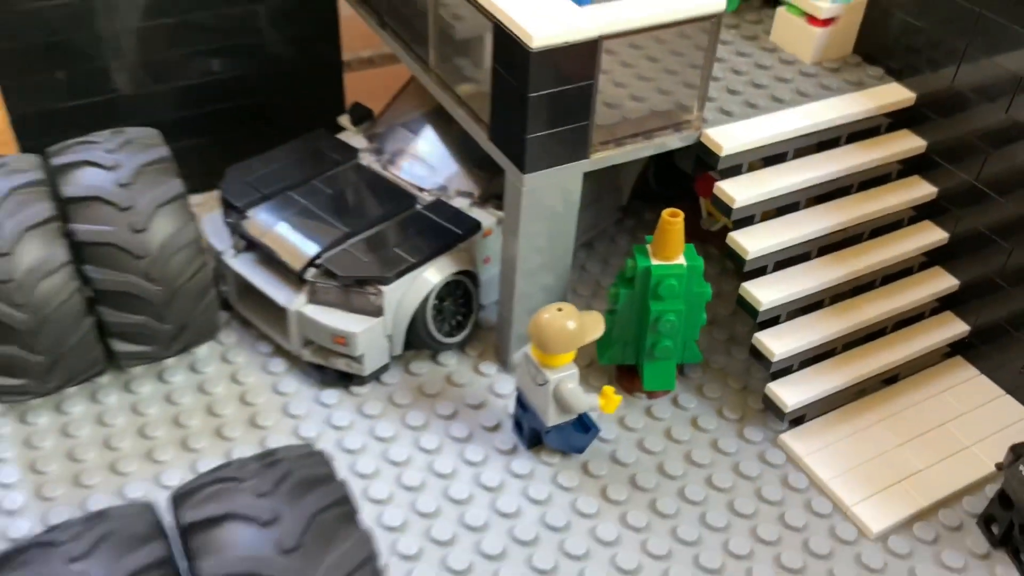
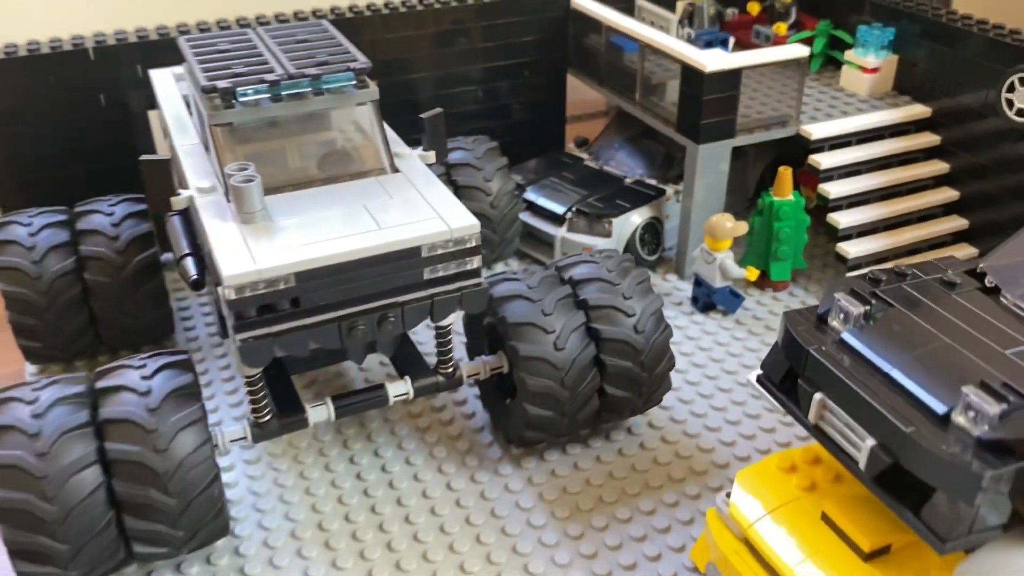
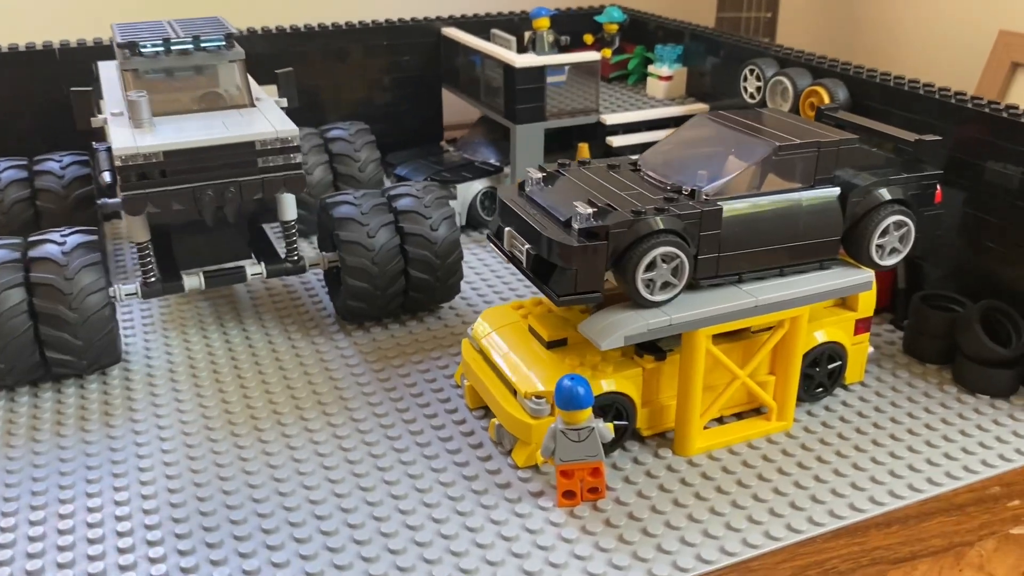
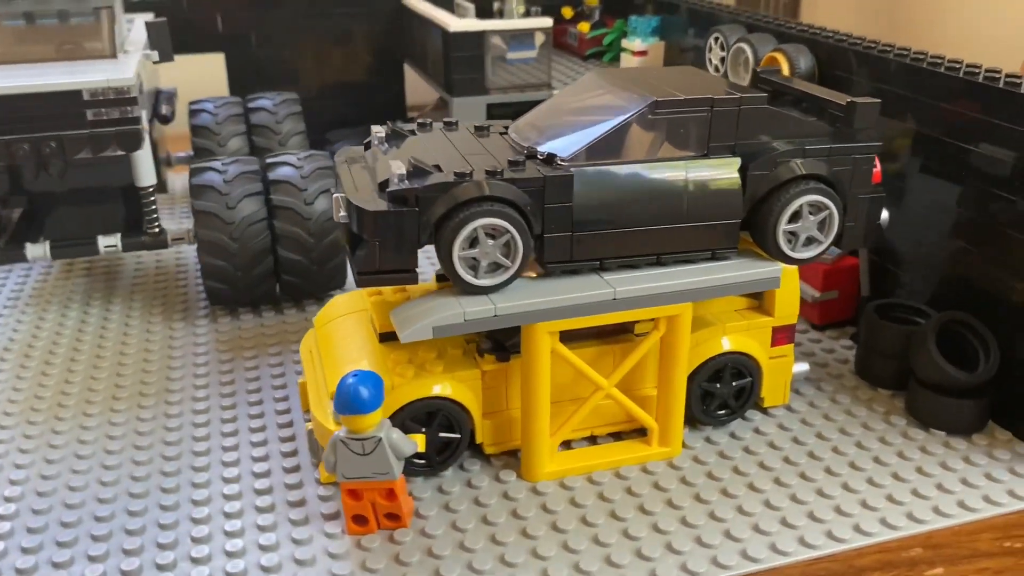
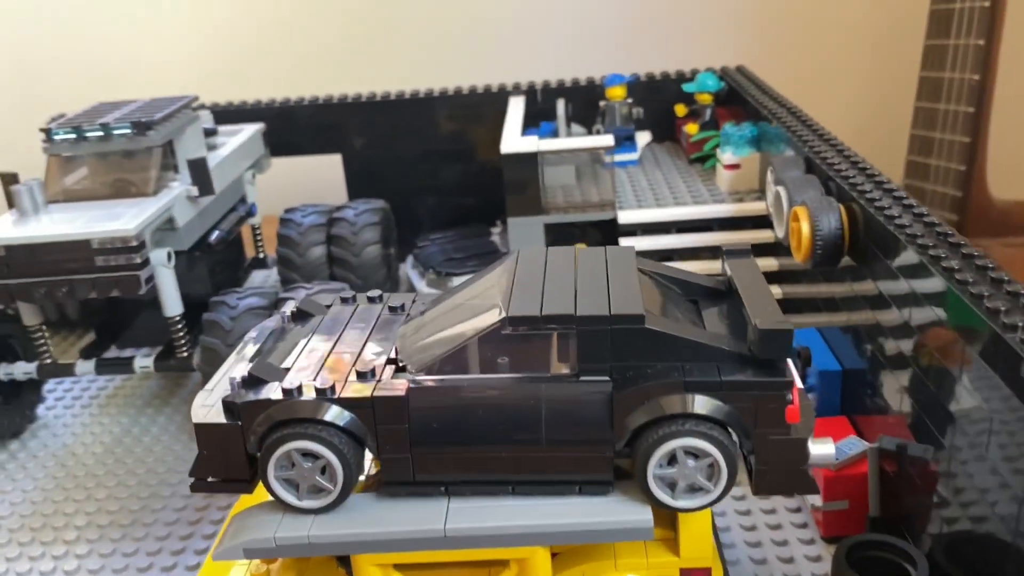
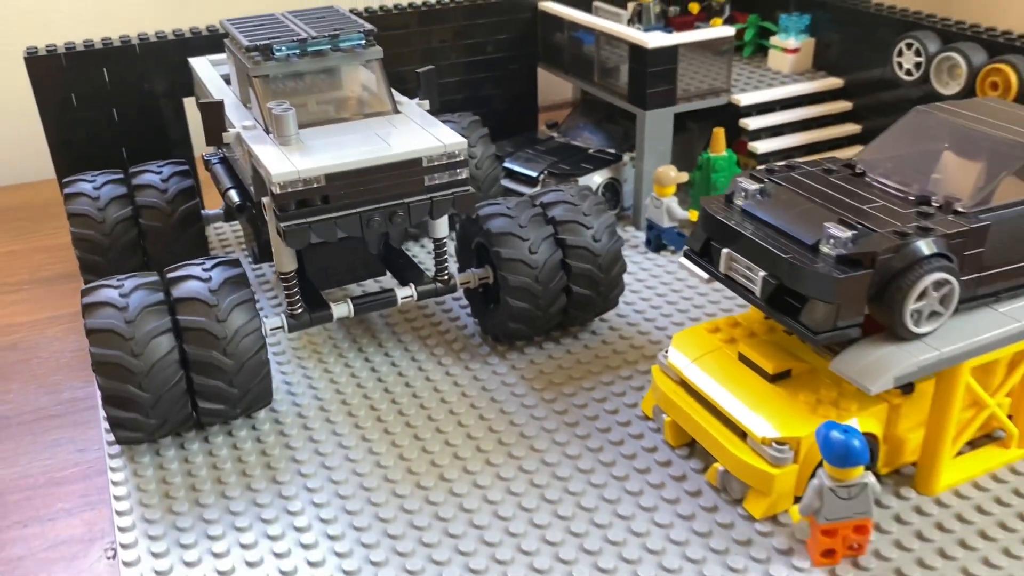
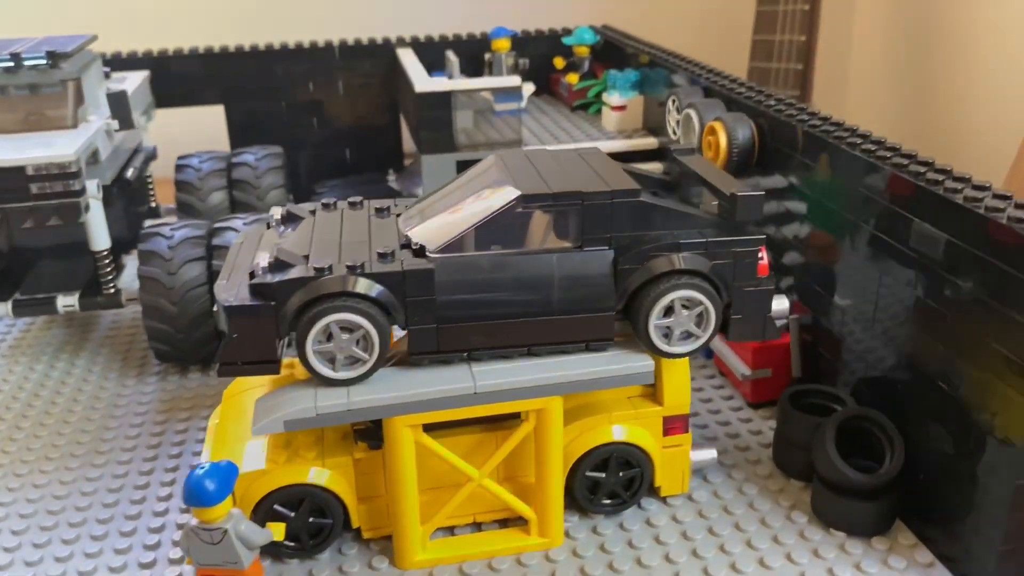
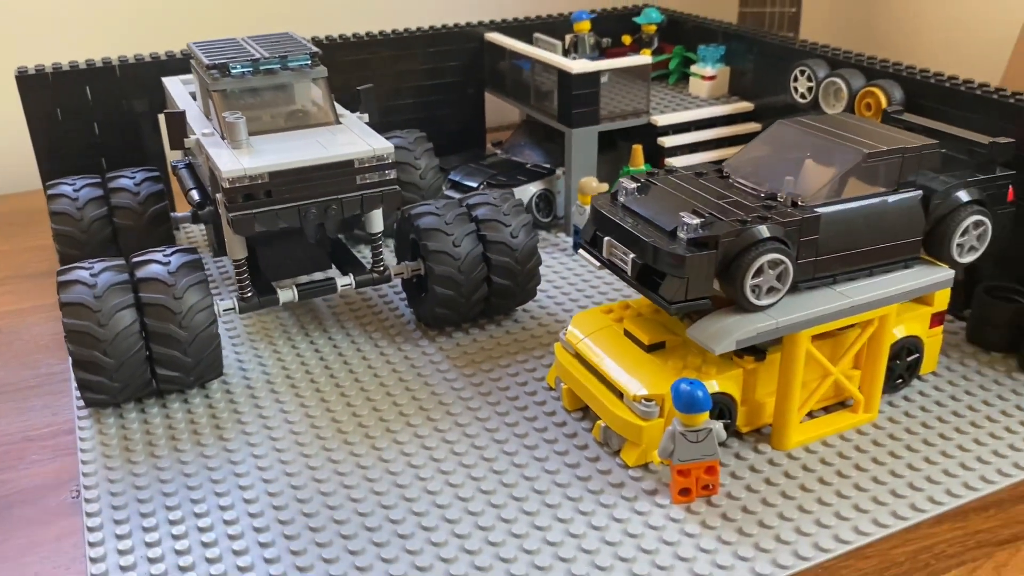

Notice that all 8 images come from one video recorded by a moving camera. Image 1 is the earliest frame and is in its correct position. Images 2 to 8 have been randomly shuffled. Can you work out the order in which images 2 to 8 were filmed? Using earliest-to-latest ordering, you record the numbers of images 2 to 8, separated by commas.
2, 6, 8, 3, 4, 7, 5
